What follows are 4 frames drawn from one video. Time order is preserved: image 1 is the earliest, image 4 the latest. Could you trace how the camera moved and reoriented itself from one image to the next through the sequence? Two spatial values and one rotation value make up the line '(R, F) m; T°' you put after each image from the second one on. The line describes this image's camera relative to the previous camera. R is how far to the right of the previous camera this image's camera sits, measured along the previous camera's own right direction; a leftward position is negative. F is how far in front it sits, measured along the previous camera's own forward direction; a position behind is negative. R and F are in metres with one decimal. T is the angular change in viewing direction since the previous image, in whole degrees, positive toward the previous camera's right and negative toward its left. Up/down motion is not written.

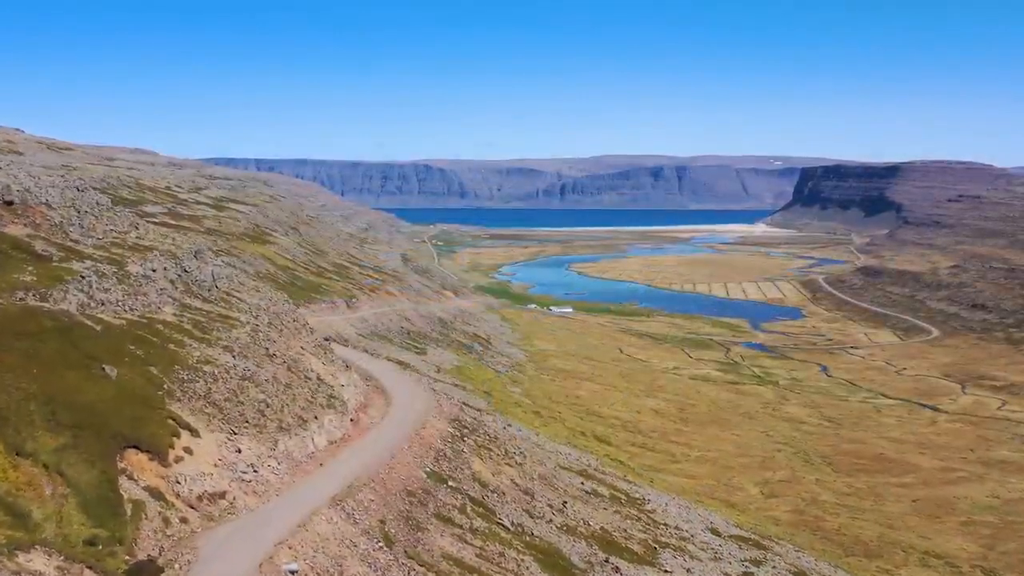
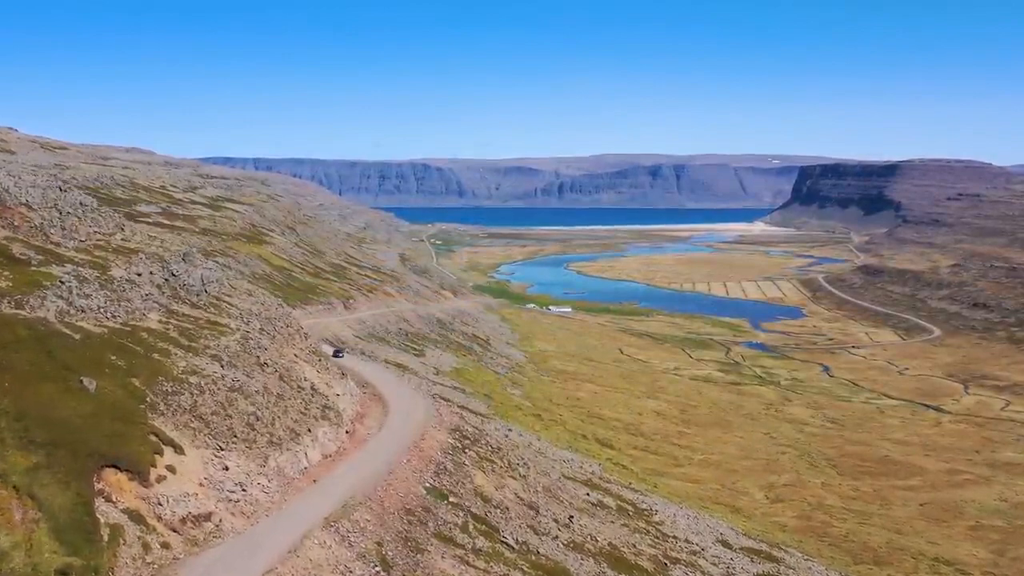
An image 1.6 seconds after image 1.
(-0.1, +1.1) m; 0°
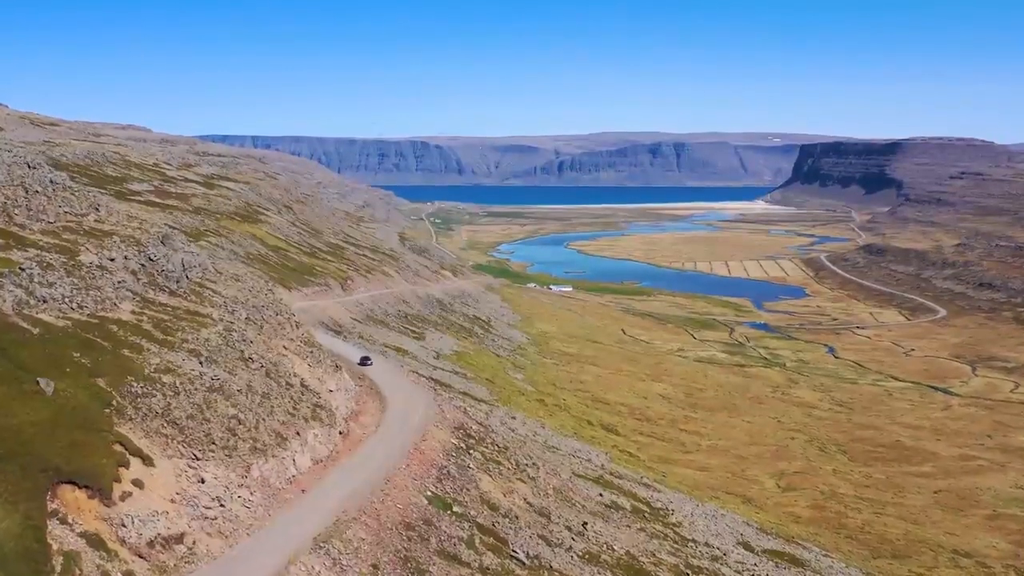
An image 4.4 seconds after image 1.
(-0.3, +2.1) m; 0°
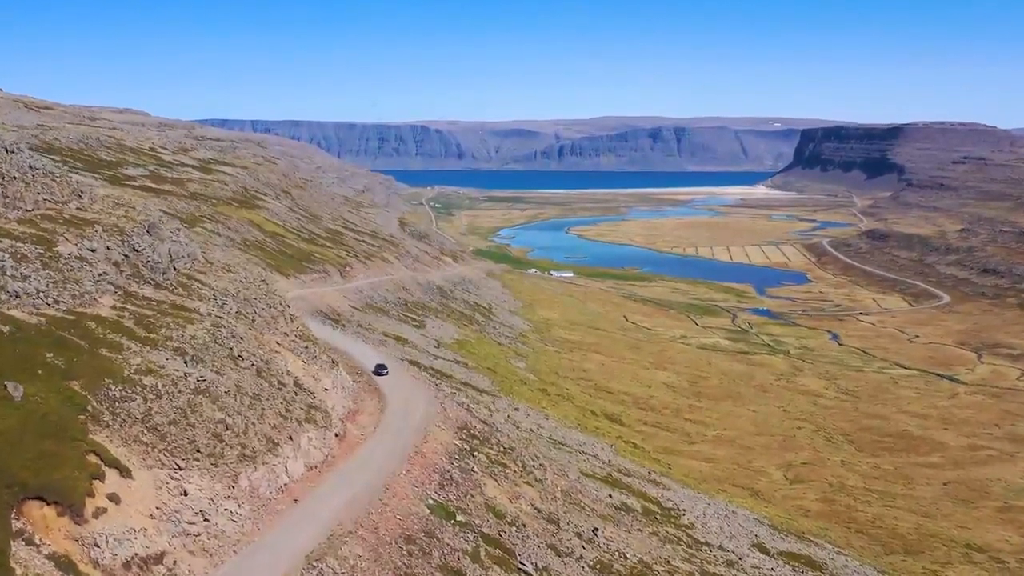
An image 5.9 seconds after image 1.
(-0.2, +1.3) m; 0°
